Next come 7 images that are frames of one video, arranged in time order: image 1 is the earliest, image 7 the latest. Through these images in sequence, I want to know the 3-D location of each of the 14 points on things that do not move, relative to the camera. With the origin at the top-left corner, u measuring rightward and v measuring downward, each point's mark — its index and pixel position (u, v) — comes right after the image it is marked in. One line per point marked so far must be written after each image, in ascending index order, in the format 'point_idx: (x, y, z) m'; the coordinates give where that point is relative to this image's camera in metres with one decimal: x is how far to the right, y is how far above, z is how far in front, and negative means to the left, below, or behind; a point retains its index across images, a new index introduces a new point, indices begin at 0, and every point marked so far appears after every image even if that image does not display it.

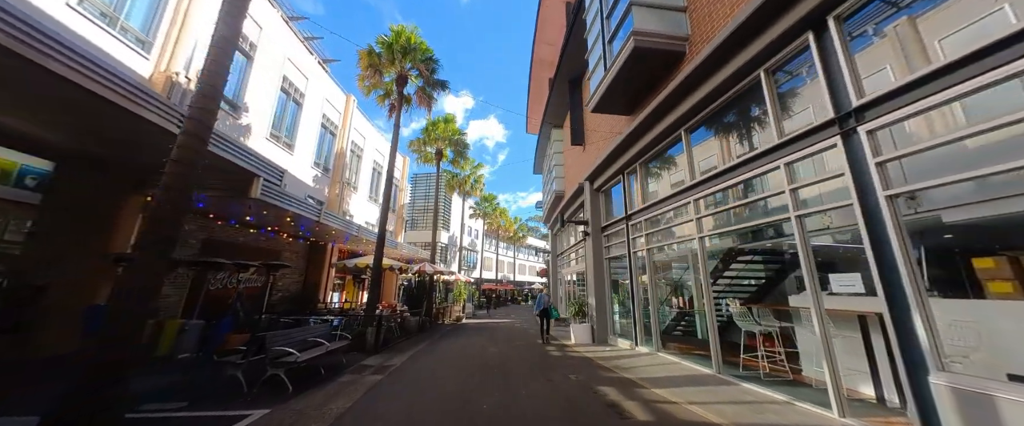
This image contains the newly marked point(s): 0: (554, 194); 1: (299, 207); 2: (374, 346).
0: (+1.9, +0.9, +14.6) m
1: (-5.9, +0.2, +9.2) m
2: (-3.2, -3.1, +7.6) m
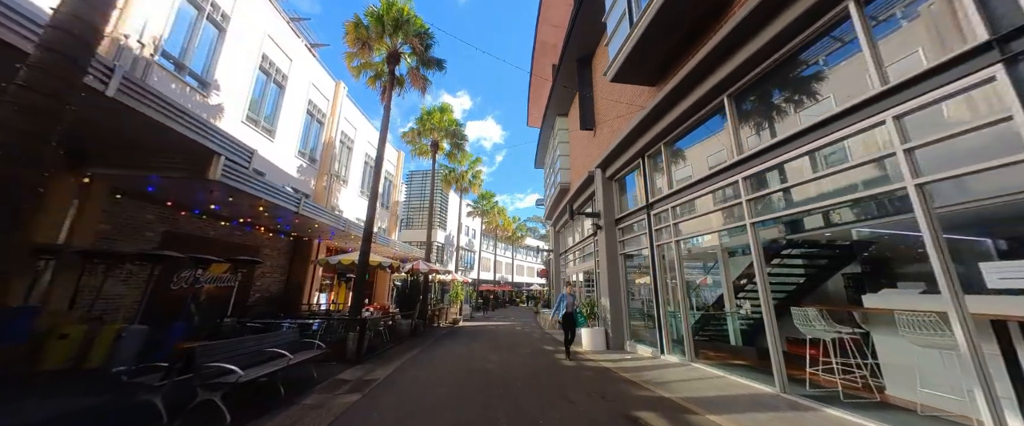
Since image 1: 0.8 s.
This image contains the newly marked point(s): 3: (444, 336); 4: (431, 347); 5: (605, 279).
0: (+1.9, +1.1, +13.6) m
1: (-5.8, +0.4, +8.1) m
2: (-3.1, -2.8, +6.5) m
3: (-2.5, -4.4, +11.8) m
4: (-2.3, -3.9, +9.5) m
5: (+2.5, -1.8, +8.8) m
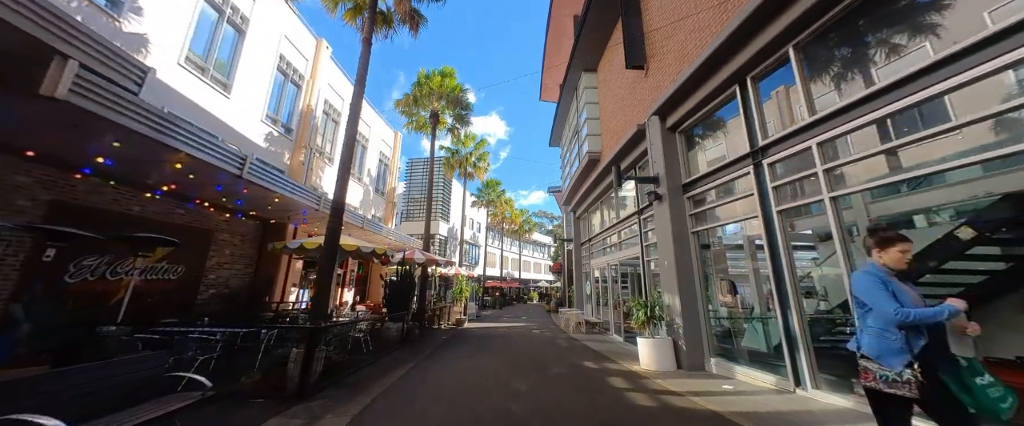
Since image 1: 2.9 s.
0: (+2.5, +1.8, +11.0) m
1: (-5.4, +1.1, +5.7) m
2: (-2.6, -2.1, +4.1) m
3: (-1.9, -3.7, +9.4) m
4: (-1.8, -3.2, +7.1) m
5: (+3.0, -1.1, +6.3) m
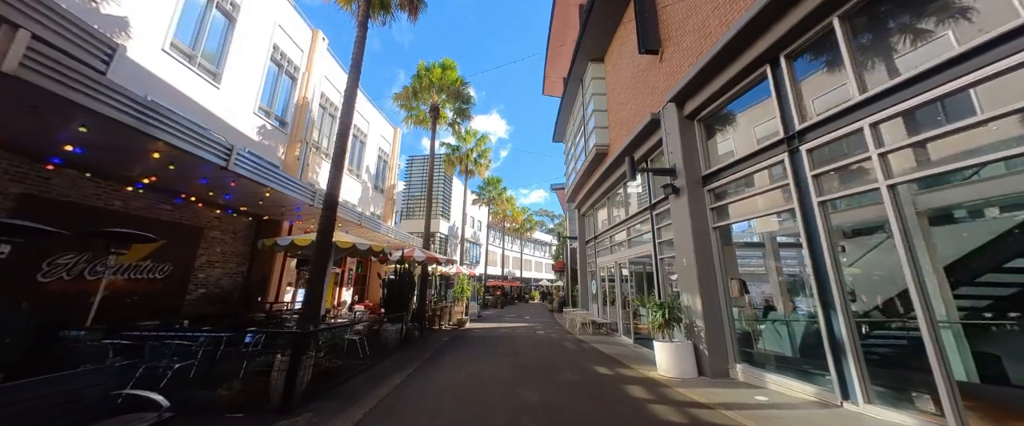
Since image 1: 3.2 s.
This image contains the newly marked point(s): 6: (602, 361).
0: (+2.6, +1.9, +10.6) m
1: (-5.3, +1.2, +5.2) m
2: (-2.5, -2.0, +3.6) m
3: (-1.8, -3.6, +8.9) m
4: (-1.7, -3.1, +6.6) m
5: (+3.1, -1.0, +5.9) m
6: (+1.8, -2.9, +6.5) m
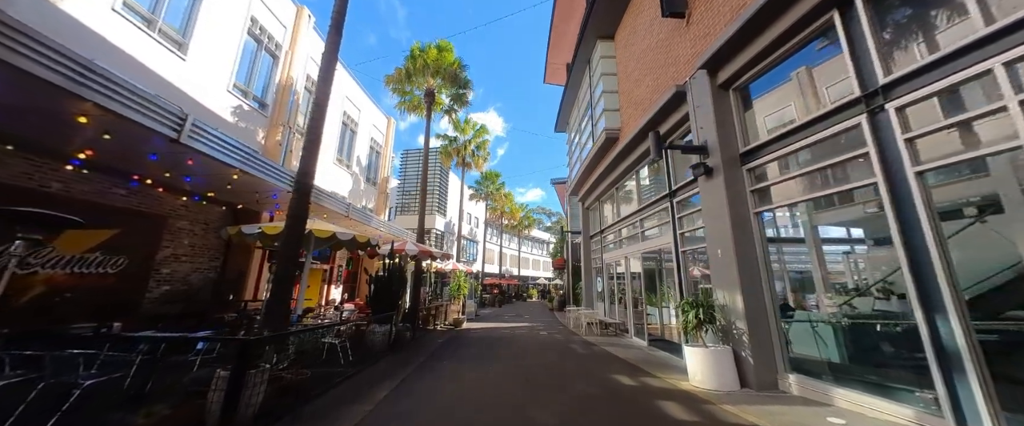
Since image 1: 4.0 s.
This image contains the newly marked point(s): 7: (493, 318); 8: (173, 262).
0: (+2.6, +2.2, +9.7) m
1: (-5.2, +1.5, +4.3) m
2: (-2.4, -1.8, +2.7) m
3: (-1.7, -3.3, +8.0) m
4: (-1.6, -2.8, +5.7) m
5: (+3.2, -0.7, +5.1) m
6: (+1.8, -2.6, +5.6) m
7: (-1.0, -5.5, +17.4) m
8: (-7.9, -1.1, +7.6) m
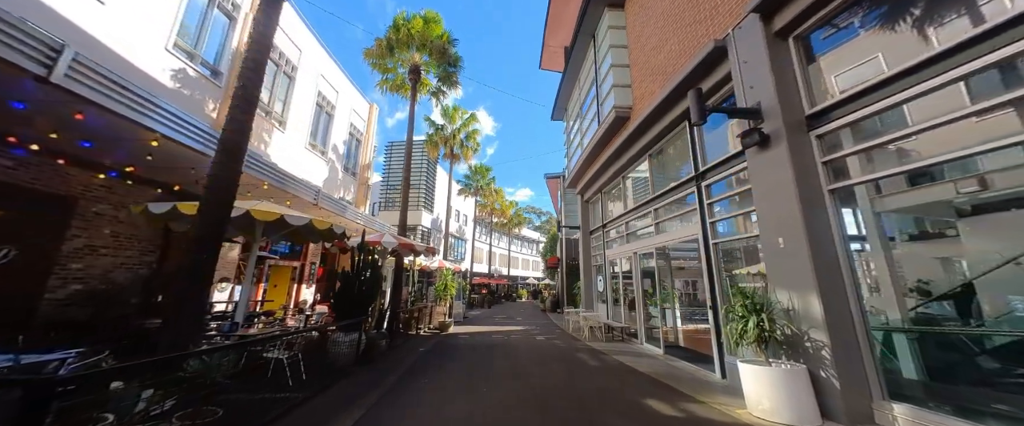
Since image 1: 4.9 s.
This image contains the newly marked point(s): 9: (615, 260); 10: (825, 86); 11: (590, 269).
0: (+2.5, +2.5, +8.6) m
1: (-5.1, +1.8, +2.9) m
2: (-2.3, -1.5, +1.4) m
3: (-1.8, -3.0, +6.8) m
4: (-1.6, -2.5, +4.5) m
5: (+3.2, -0.5, +4.0) m
6: (+1.8, -2.4, +4.5) m
7: (-1.5, -5.2, +16.1) m
8: (-8.0, -0.8, +6.1) m
9: (+3.3, -1.5, +10.5) m
10: (+3.8, +1.5, +4.1) m
11: (+3.0, -2.2, +12.7) m
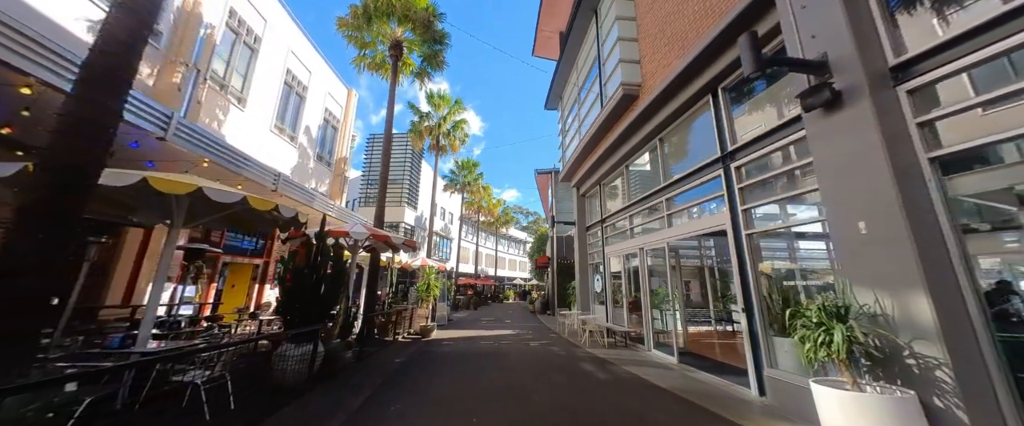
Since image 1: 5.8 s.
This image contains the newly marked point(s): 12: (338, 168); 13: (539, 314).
0: (+2.4, +2.7, +7.7) m
1: (-5.0, +2.1, +1.7) m
2: (-2.2, -1.2, +0.3) m
3: (-2.0, -2.7, +5.7) m
4: (-1.7, -2.3, +3.4) m
5: (+3.2, -0.2, +3.1) m
6: (+1.8, -2.1, +3.5) m
7: (-2.0, -5.0, +15.0) m
8: (-8.1, -0.5, +4.8) m
9: (+3.0, -1.3, +9.6) m
10: (+3.8, +1.8, +3.2) m
11: (+2.6, -2.0, +11.8) m
12: (-8.1, +2.1, +15.3) m
13: (+1.4, -5.5, +18.0) m
